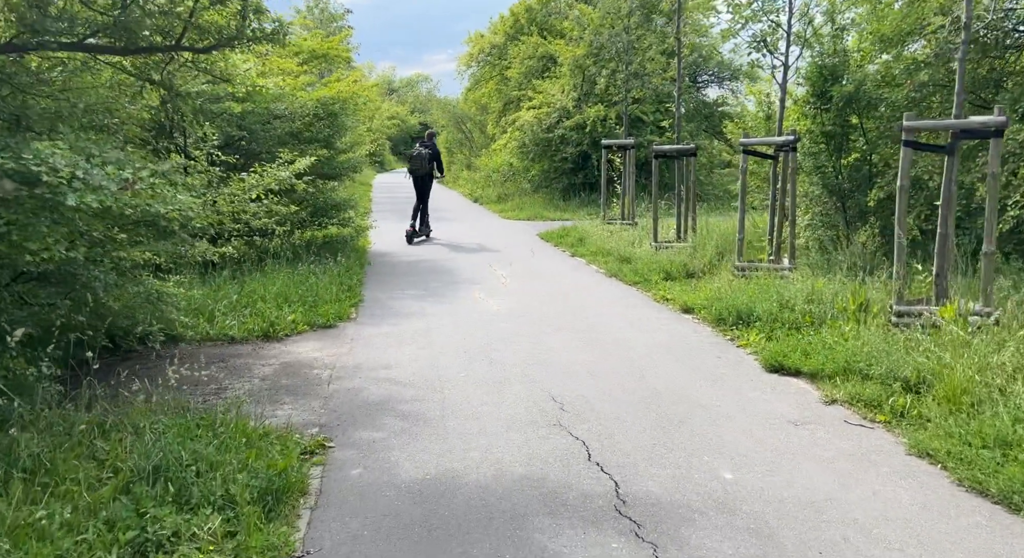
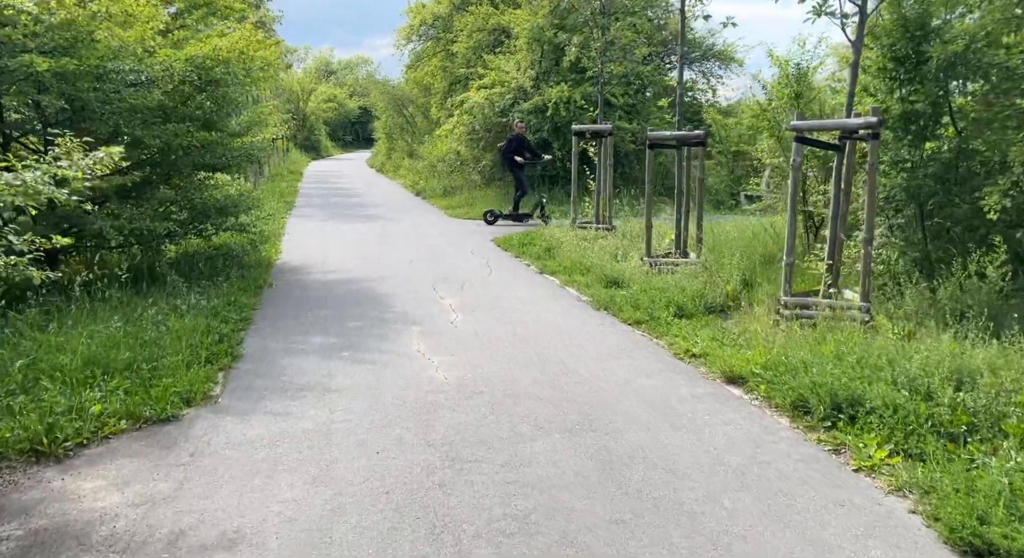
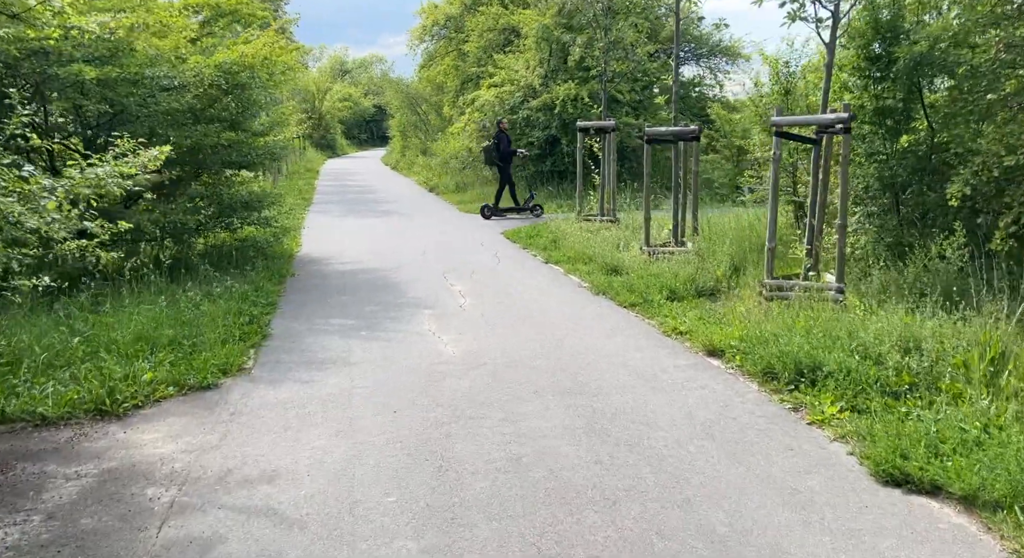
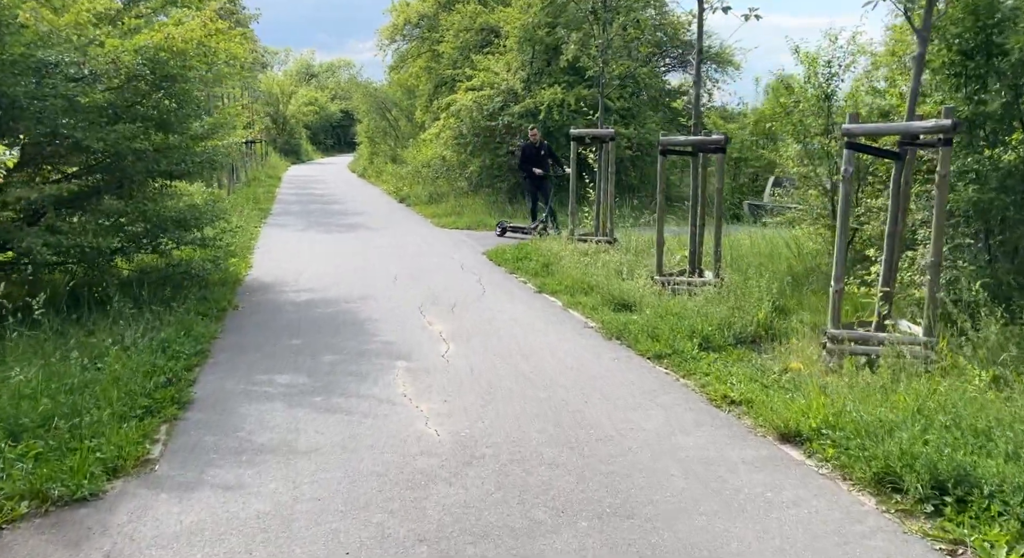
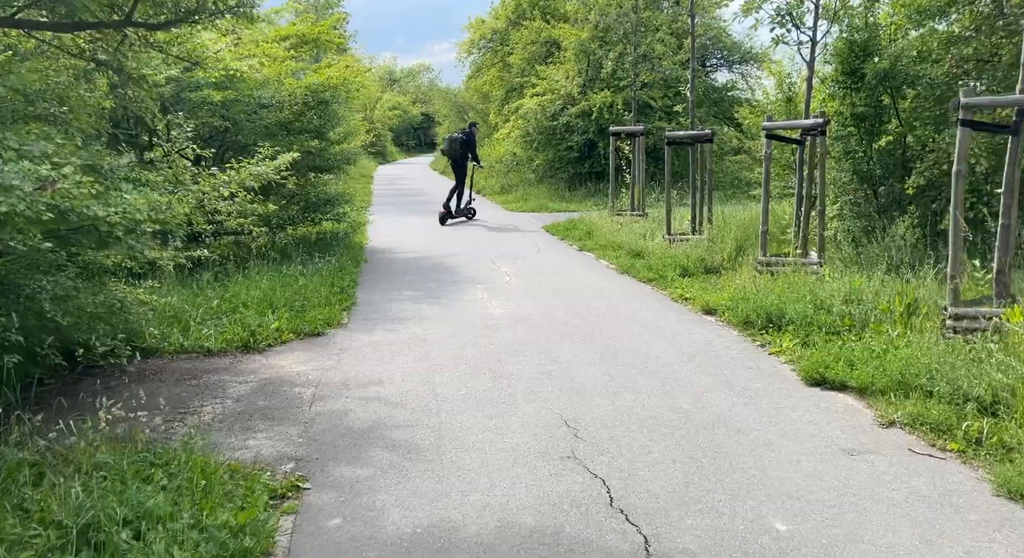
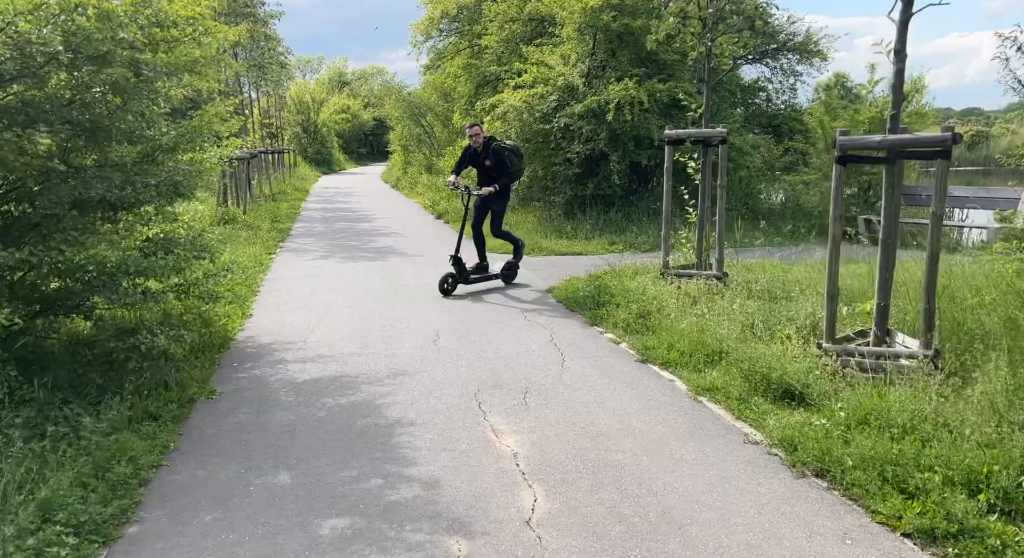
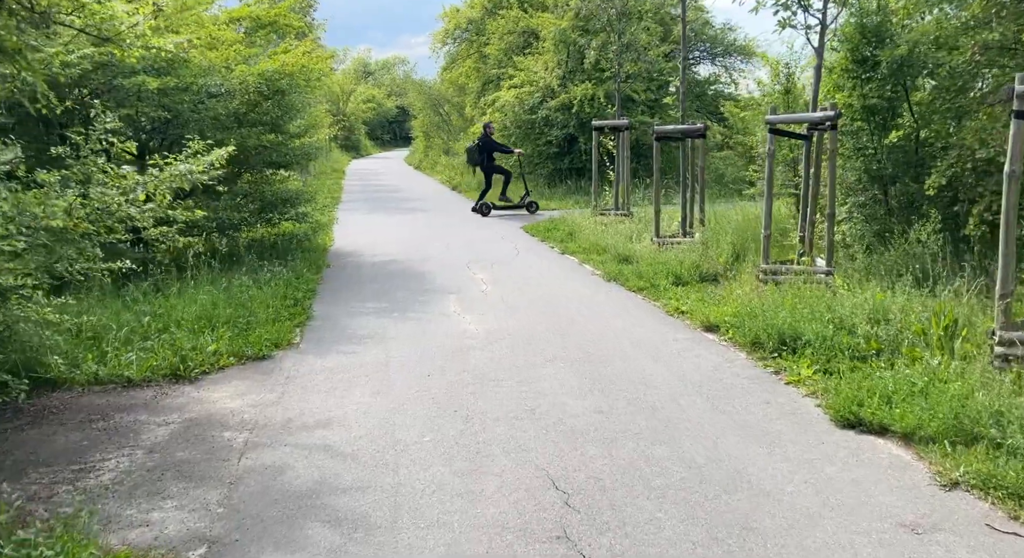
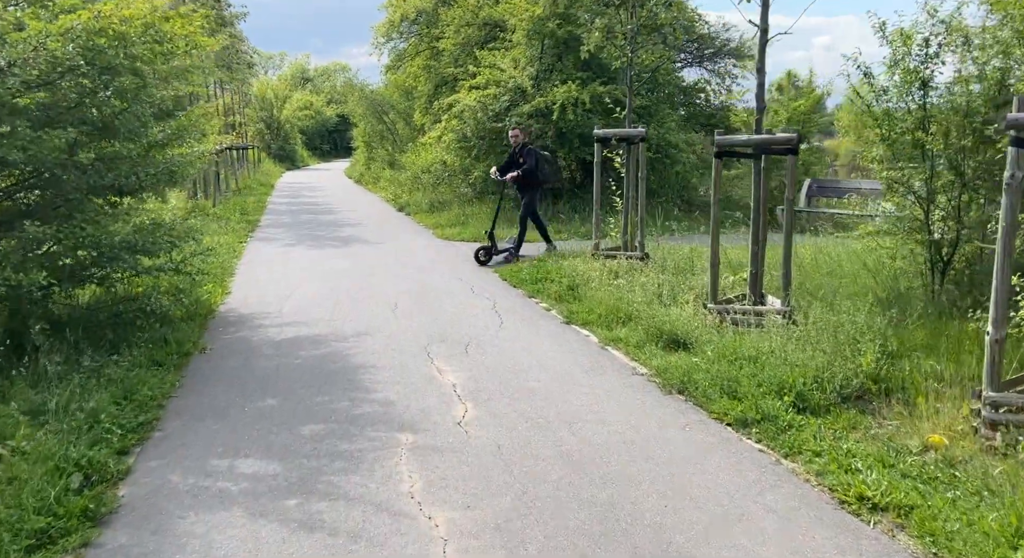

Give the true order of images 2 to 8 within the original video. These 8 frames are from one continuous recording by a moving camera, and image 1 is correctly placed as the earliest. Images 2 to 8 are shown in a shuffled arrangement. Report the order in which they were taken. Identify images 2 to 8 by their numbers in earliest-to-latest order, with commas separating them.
5, 7, 3, 2, 4, 8, 6
